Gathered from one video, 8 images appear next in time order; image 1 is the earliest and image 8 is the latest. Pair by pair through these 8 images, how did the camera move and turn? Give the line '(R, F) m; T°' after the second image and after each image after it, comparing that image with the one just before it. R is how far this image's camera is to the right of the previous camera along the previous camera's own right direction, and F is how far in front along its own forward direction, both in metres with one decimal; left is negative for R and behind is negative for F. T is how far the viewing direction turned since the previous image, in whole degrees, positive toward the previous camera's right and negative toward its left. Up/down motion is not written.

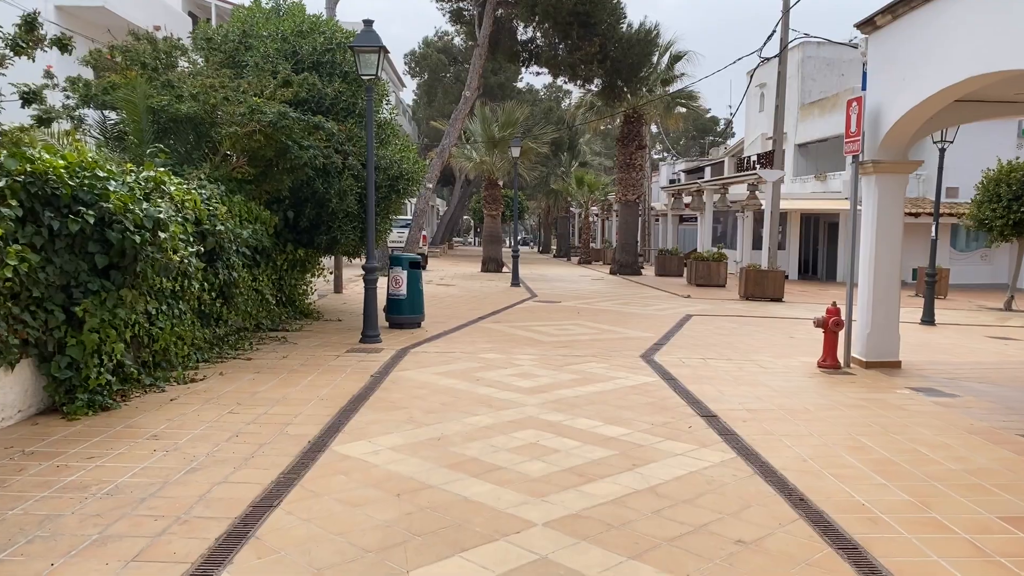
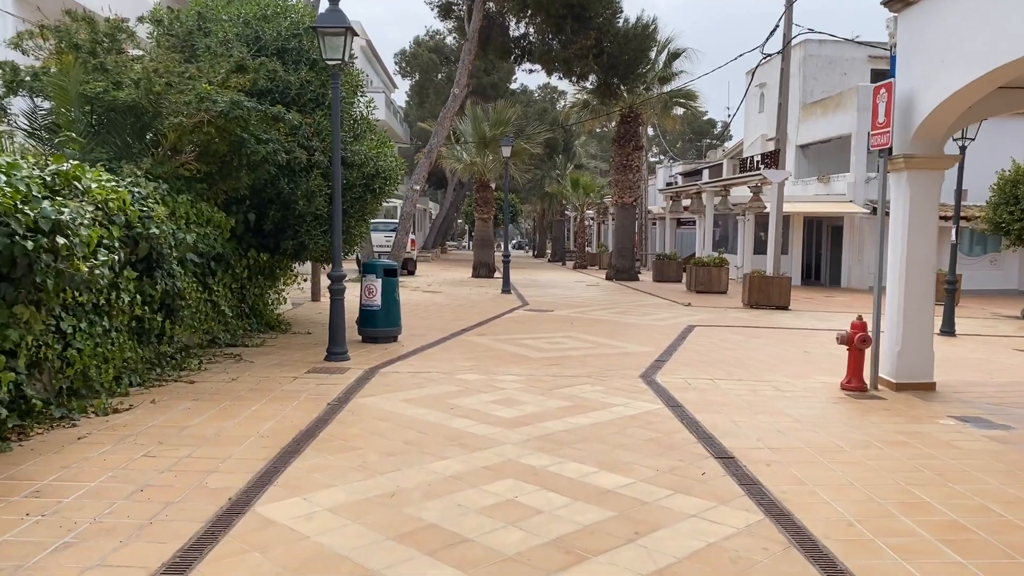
(+0.1, +1.1) m; 0°
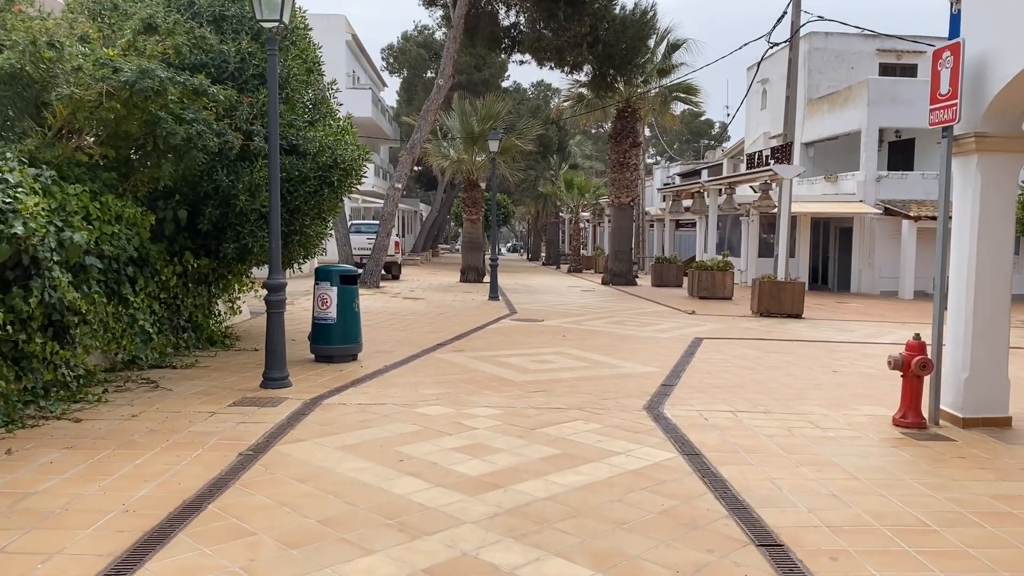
(+0.2, +1.5) m; 0°
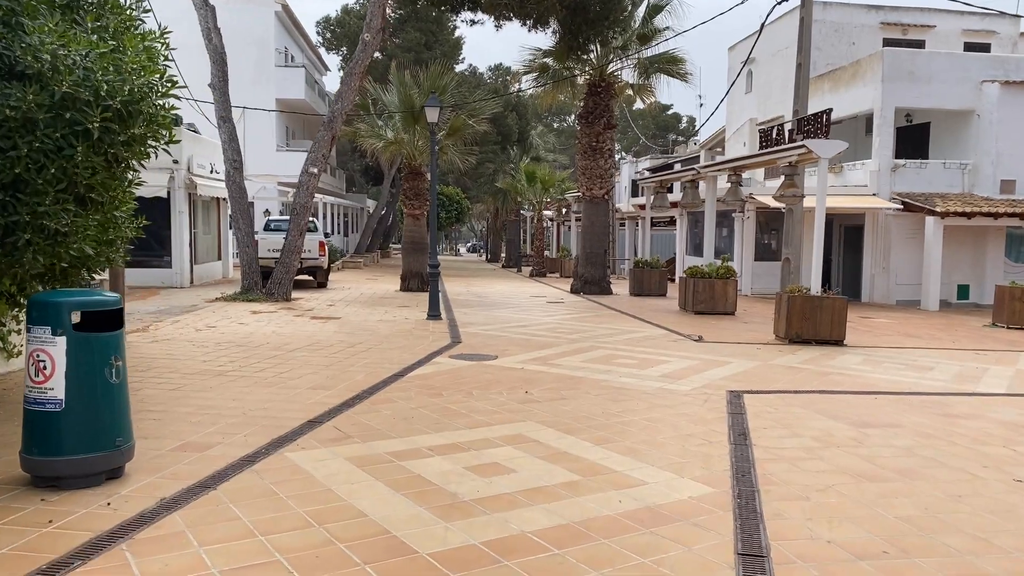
(+0.3, +4.2) m; +3°
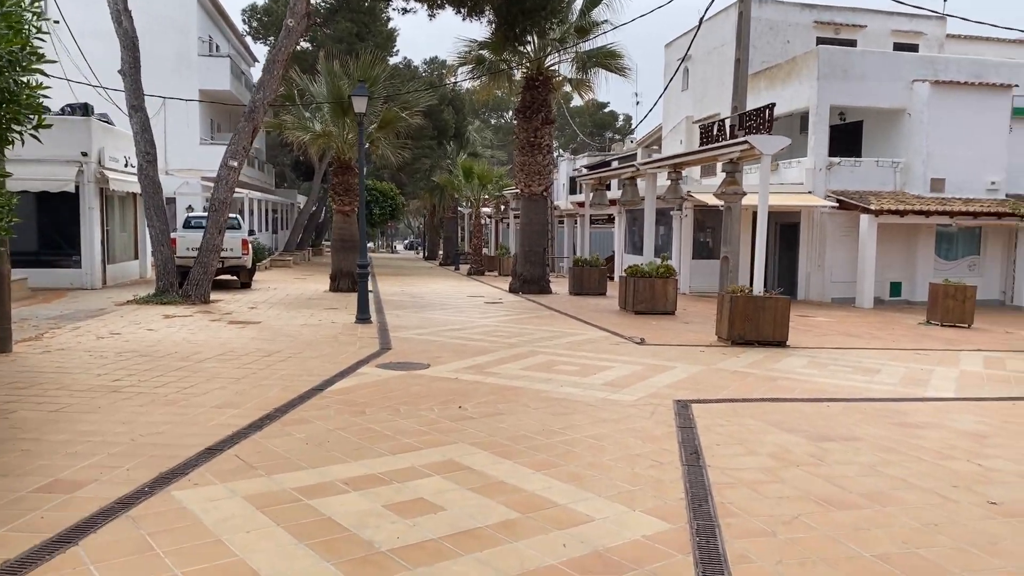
(+0.1, +0.6) m; +4°
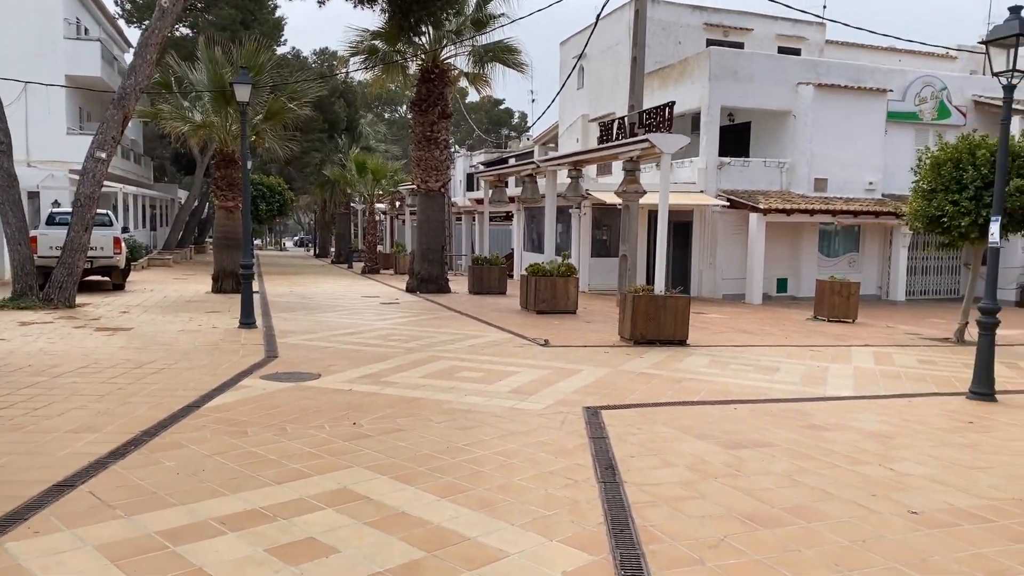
(0.0, +0.5) m; +7°
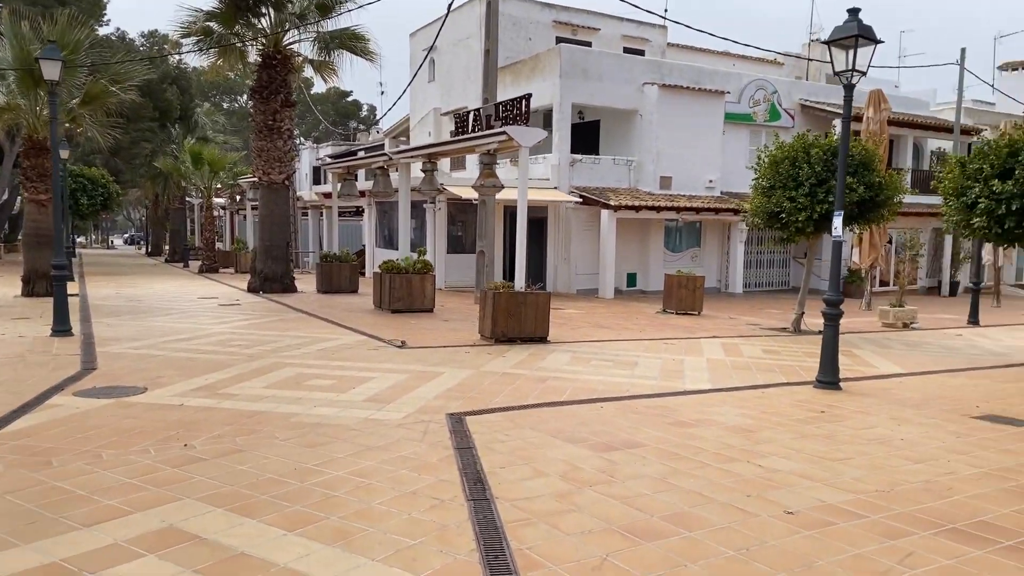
(0.0, +0.4) m; +10°
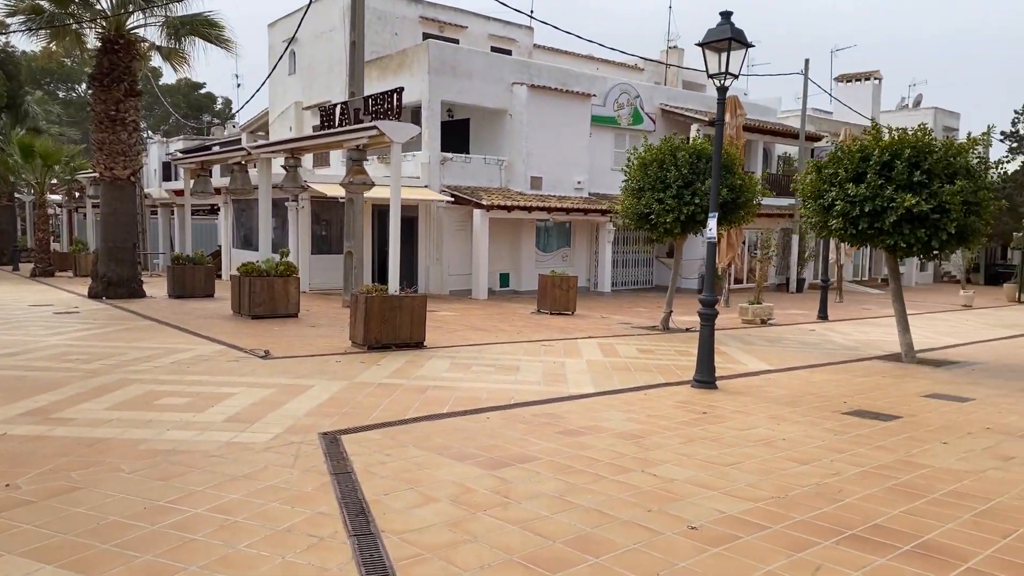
(-0.1, +0.4) m; +9°
